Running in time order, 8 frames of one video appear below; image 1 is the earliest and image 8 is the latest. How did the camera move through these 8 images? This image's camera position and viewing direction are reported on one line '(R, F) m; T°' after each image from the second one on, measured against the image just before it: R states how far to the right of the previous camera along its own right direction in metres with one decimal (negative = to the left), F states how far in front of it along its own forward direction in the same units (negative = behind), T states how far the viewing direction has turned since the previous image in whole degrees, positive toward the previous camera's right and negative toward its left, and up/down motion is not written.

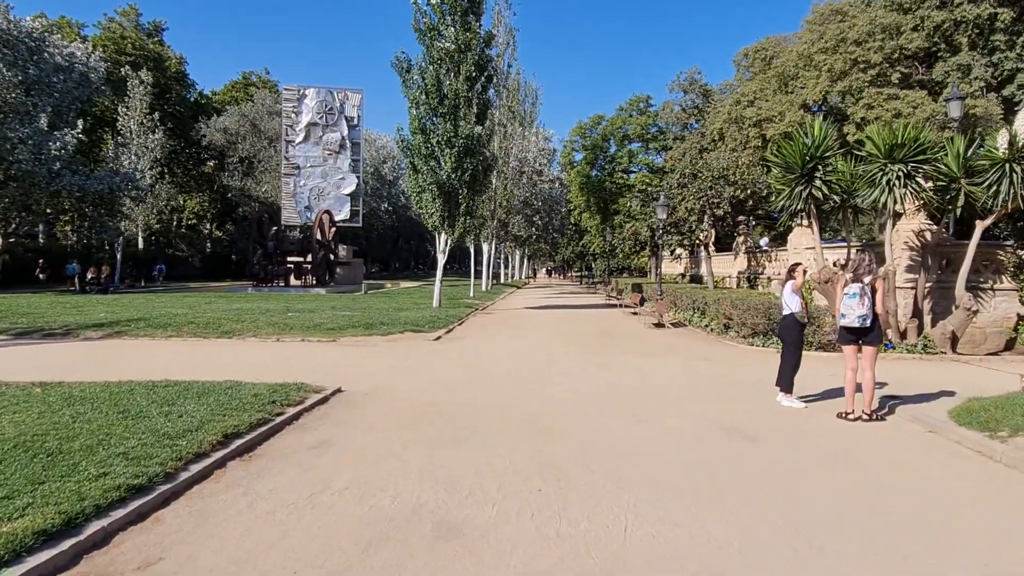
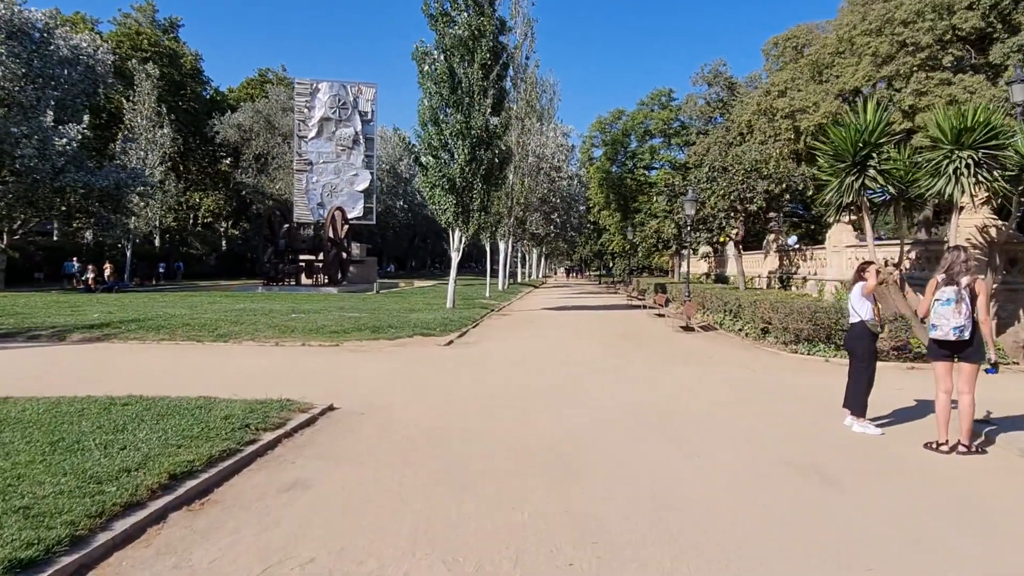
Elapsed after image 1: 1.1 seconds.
(0.0, +1.2) m; -1°
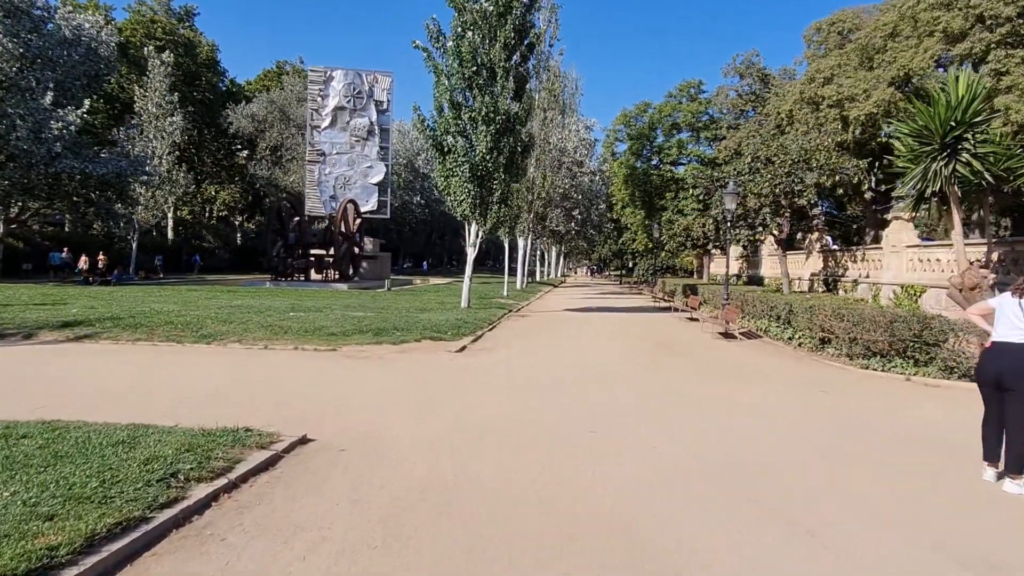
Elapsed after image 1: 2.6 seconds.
(-0.1, +1.7) m; -1°
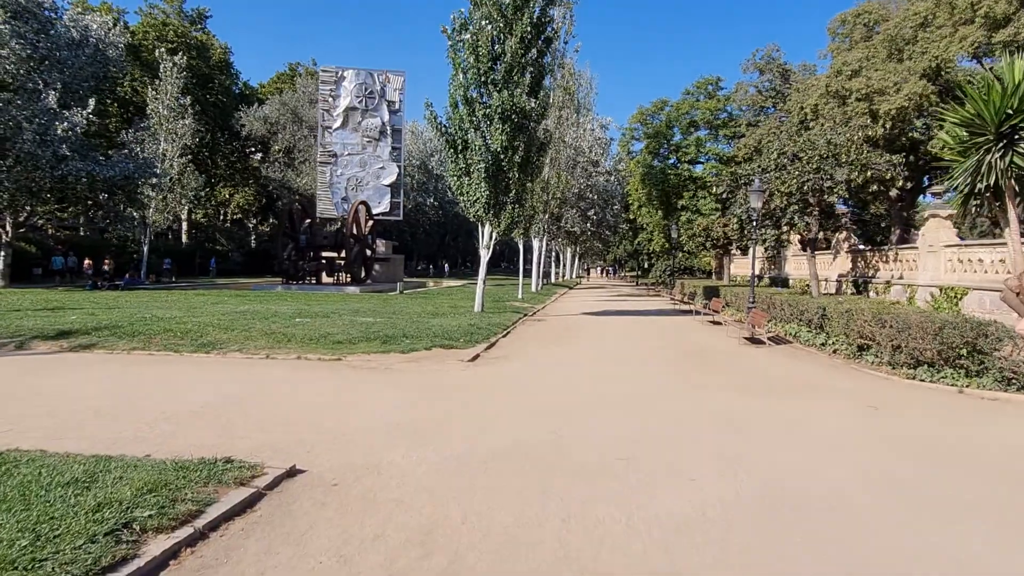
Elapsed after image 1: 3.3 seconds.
(0.0, +0.7) m; -1°
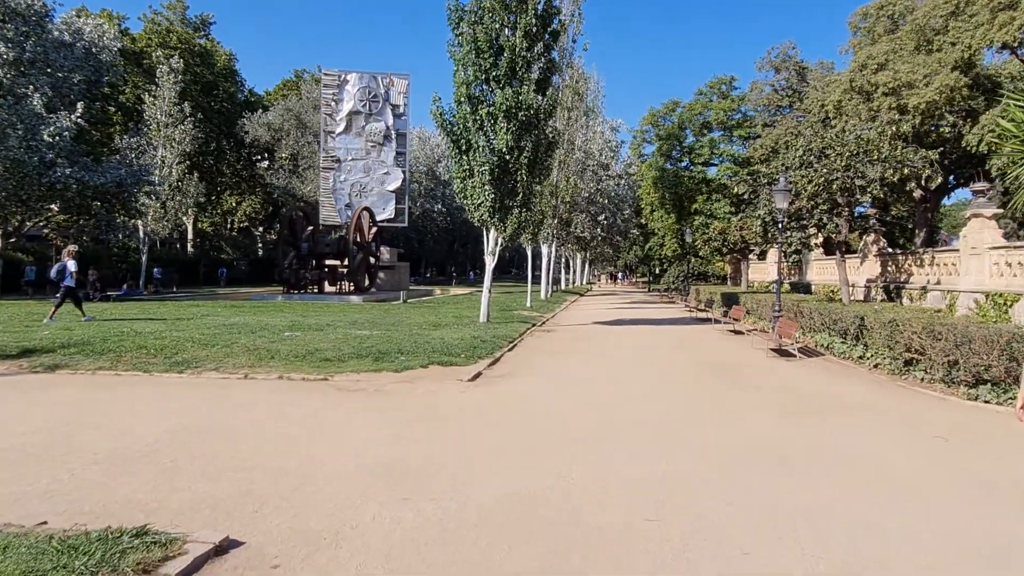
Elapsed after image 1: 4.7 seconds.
(+0.1, +1.2) m; -1°
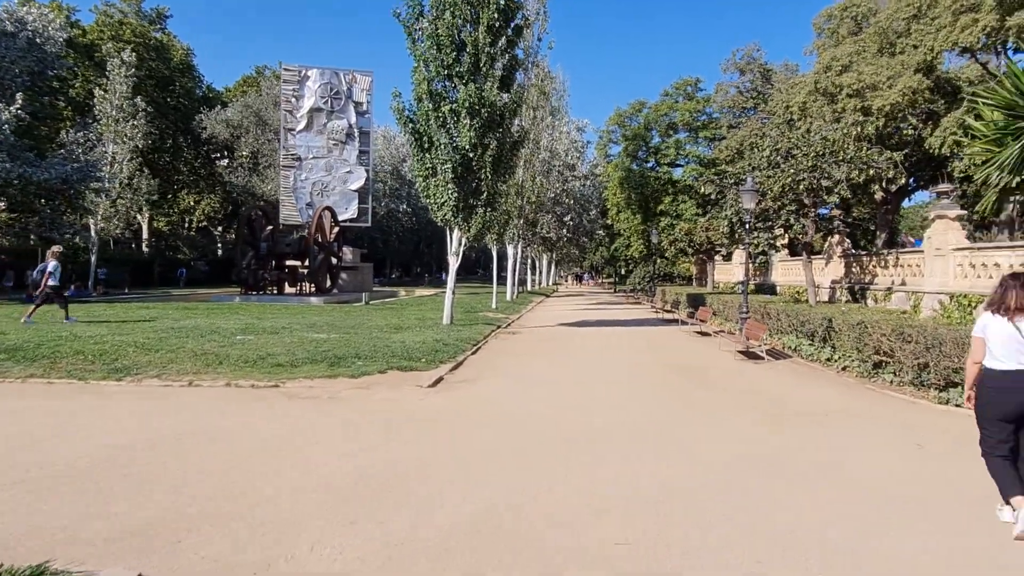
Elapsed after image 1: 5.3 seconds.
(+0.1, +0.4) m; +3°
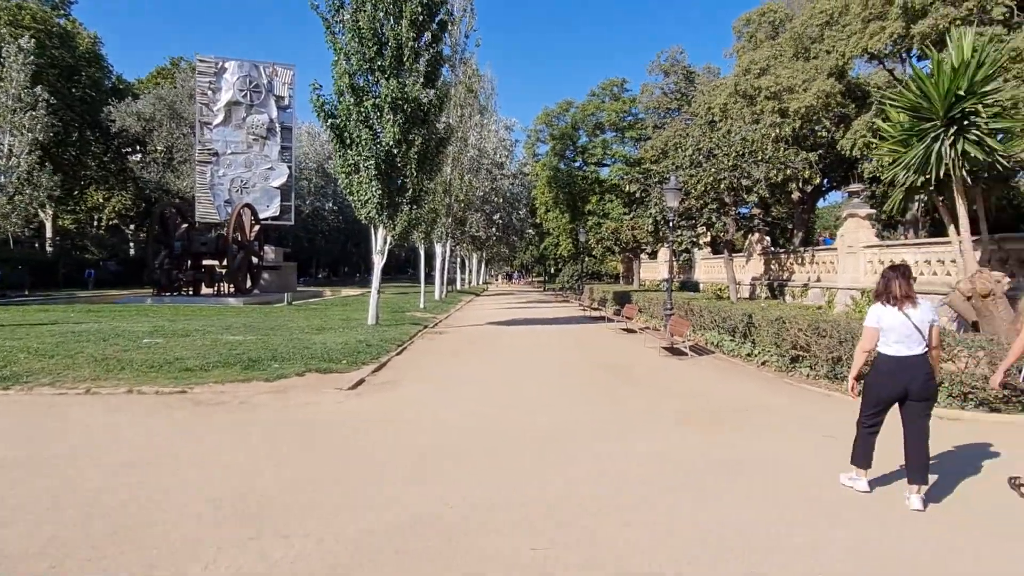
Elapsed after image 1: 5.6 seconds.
(+0.1, +0.2) m; +6°
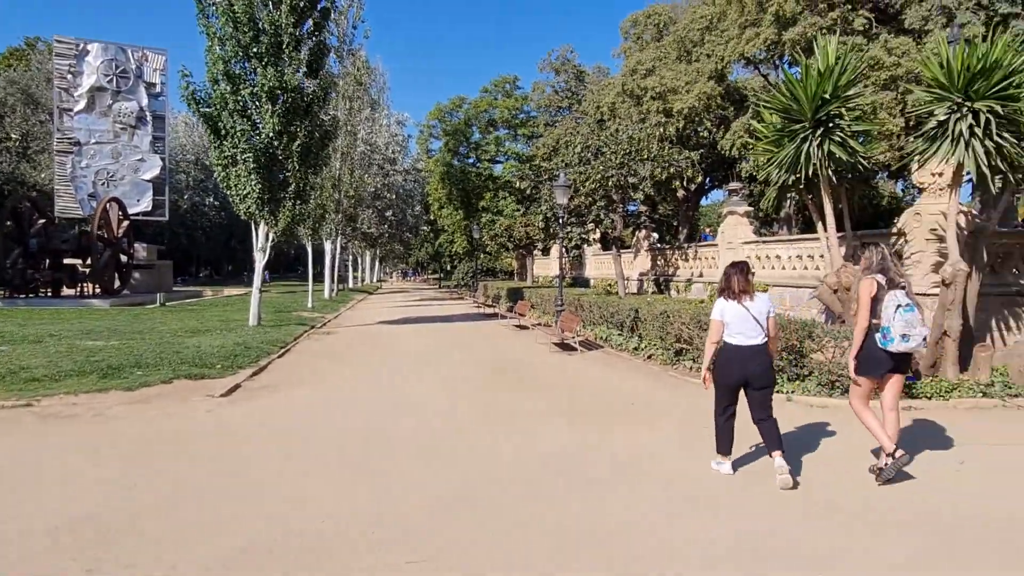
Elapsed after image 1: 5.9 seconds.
(+0.1, +0.2) m; +8°
